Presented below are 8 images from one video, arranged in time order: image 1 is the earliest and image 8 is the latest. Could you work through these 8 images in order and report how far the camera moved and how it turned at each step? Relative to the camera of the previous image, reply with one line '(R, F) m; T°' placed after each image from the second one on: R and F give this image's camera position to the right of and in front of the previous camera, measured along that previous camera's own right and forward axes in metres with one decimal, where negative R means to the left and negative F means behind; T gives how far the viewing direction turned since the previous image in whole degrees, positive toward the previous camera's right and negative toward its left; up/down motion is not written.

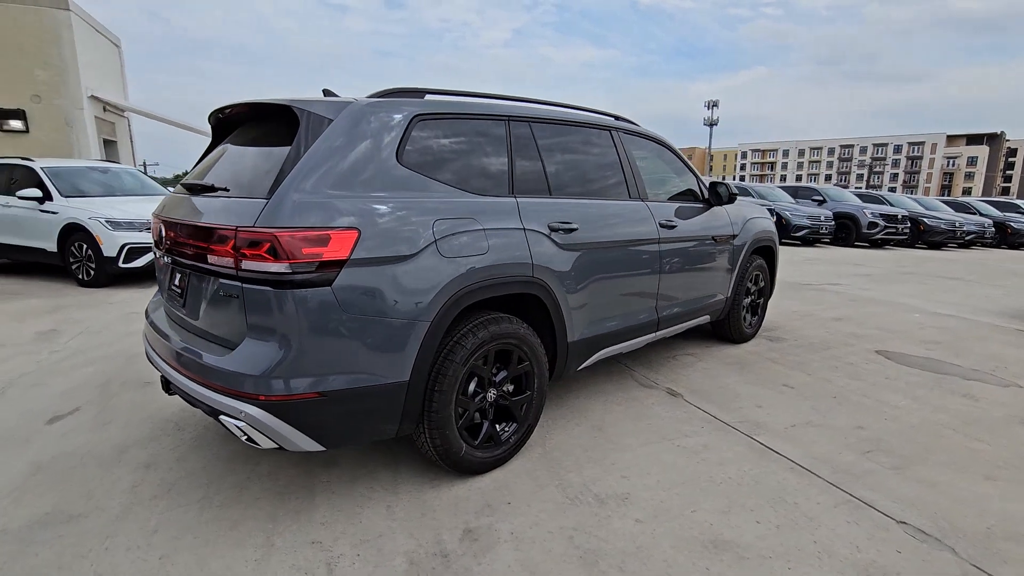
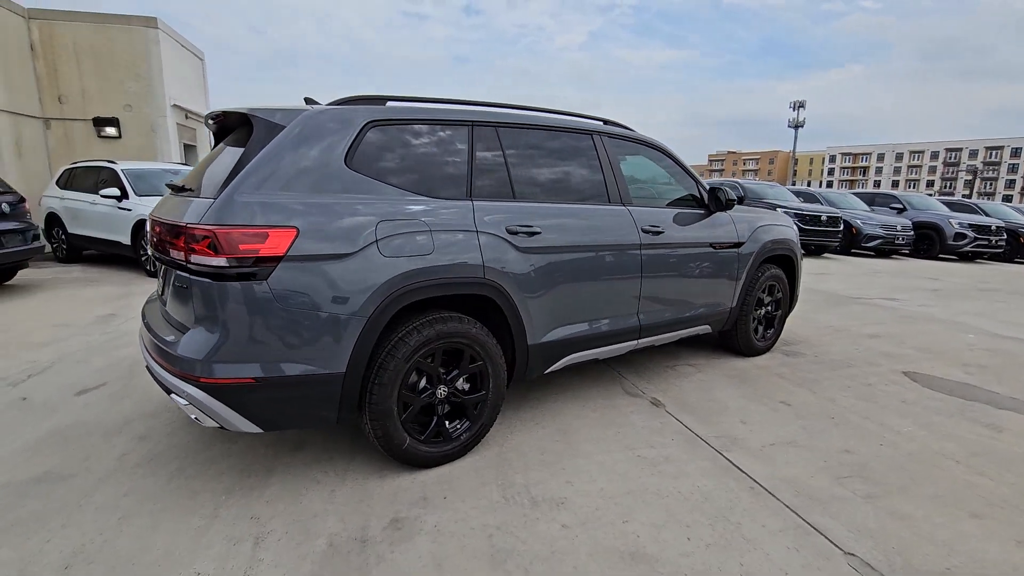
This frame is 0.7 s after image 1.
(+0.6, 0.0) m; -7°
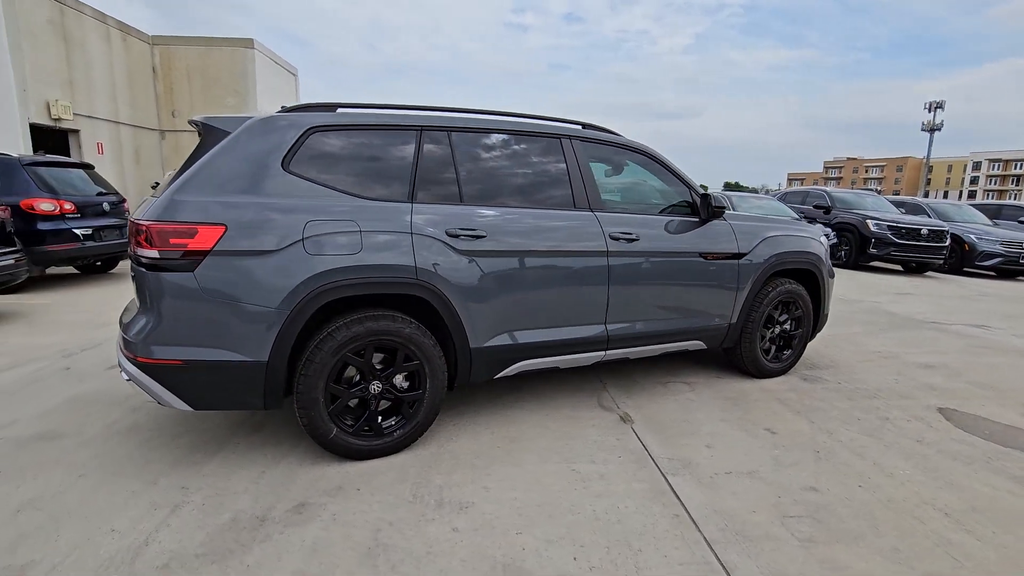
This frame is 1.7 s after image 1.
(+0.8, +0.1) m; -10°
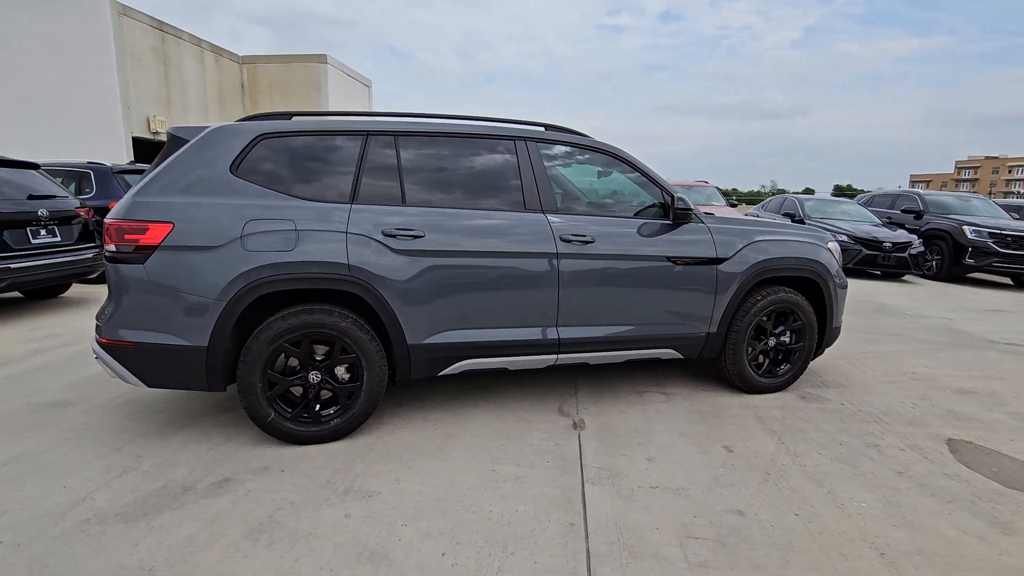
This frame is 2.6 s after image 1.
(+0.8, 0.0) m; -9°
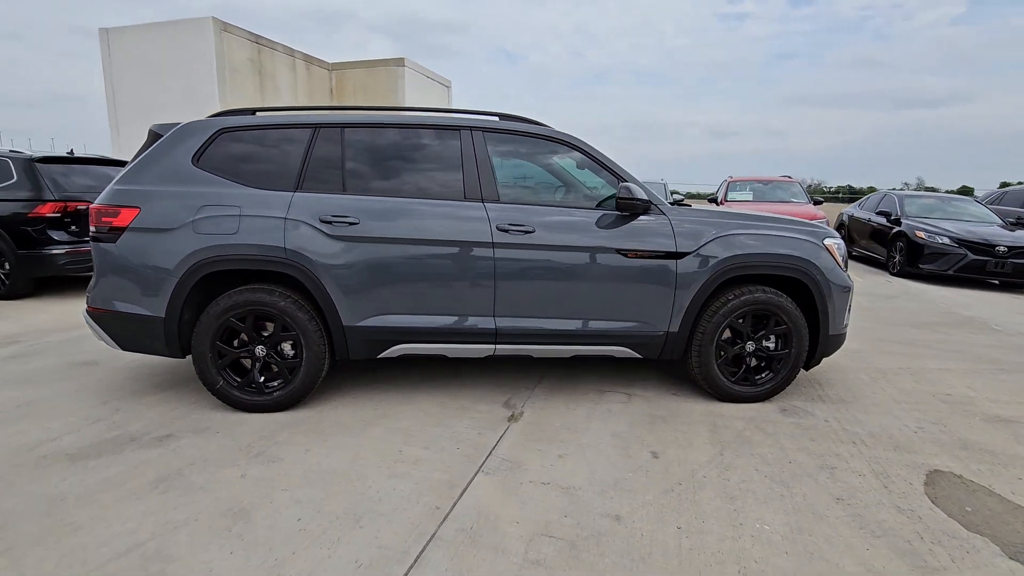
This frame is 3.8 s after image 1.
(+1.0, +0.1) m; -11°
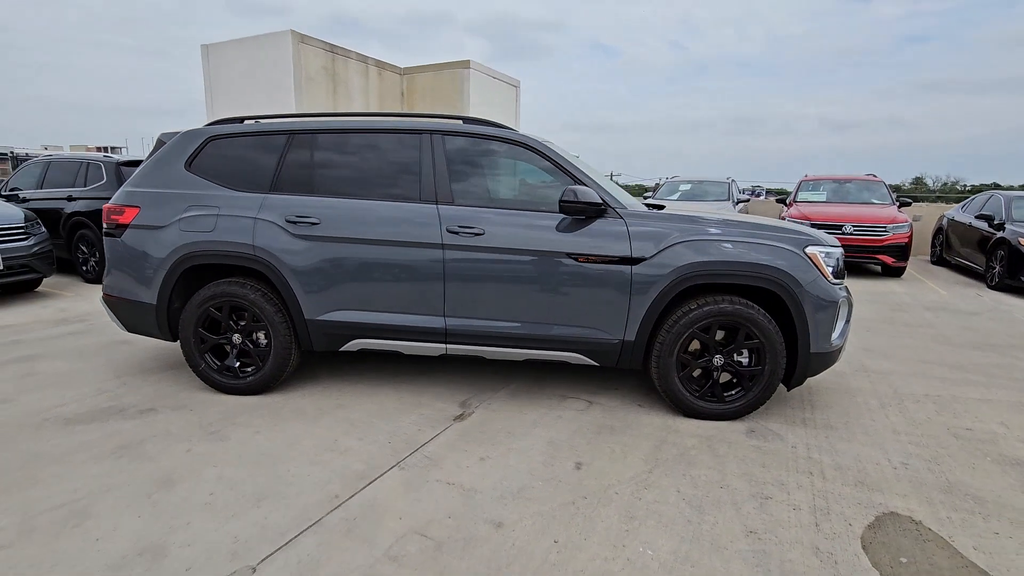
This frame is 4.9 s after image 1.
(+0.8, +0.1) m; -10°
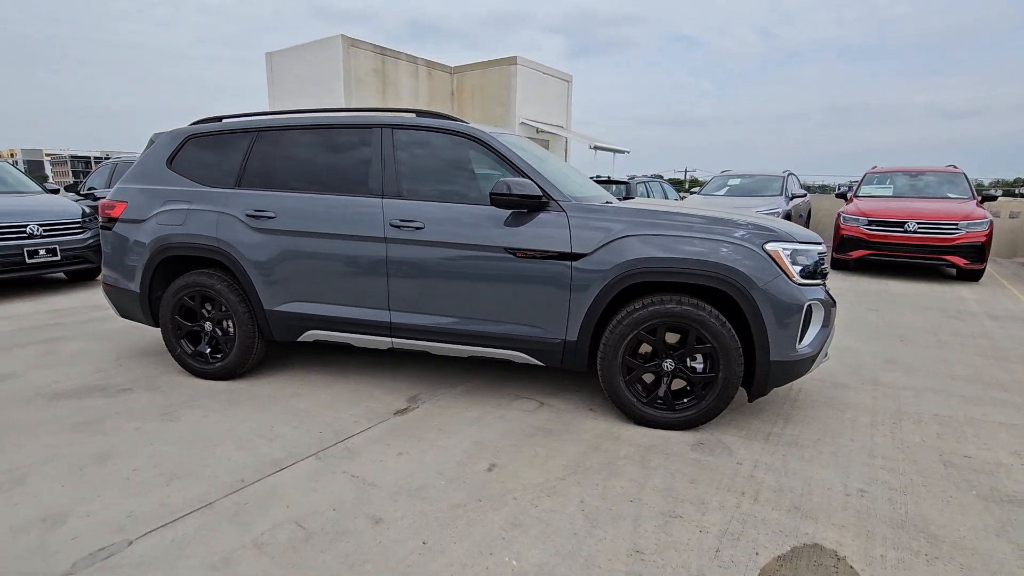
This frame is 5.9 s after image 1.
(+0.8, +0.1) m; -8°
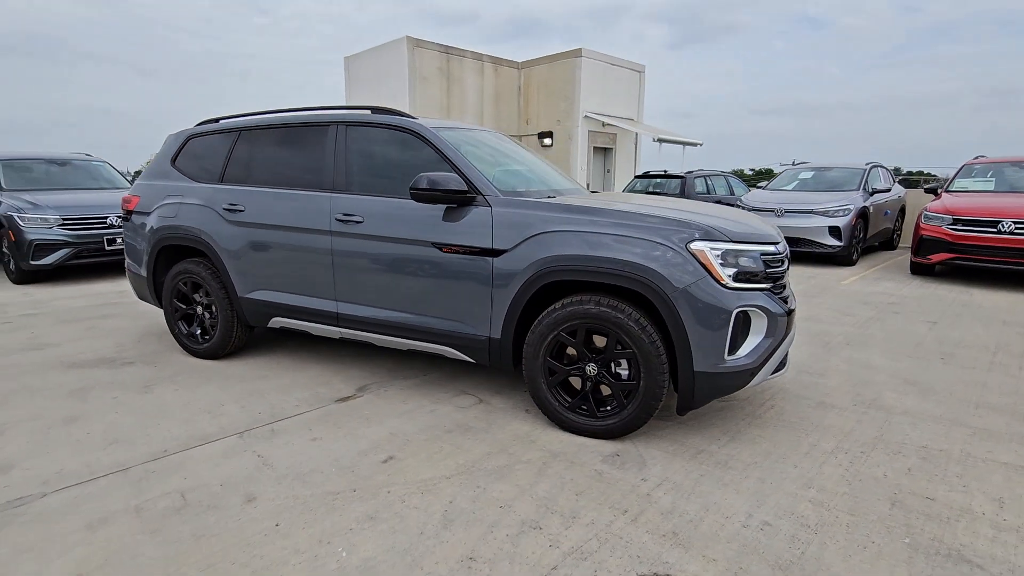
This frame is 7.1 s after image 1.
(+1.0, +0.1) m; -10°
